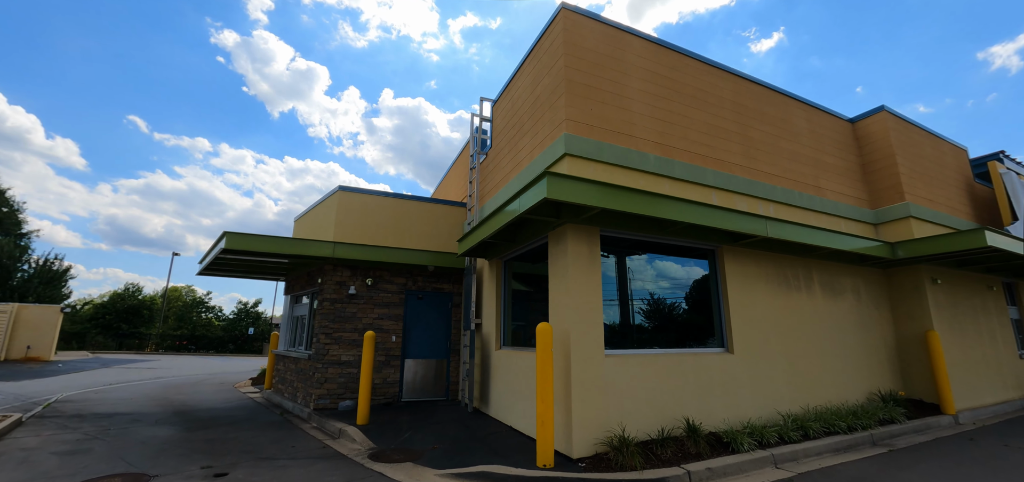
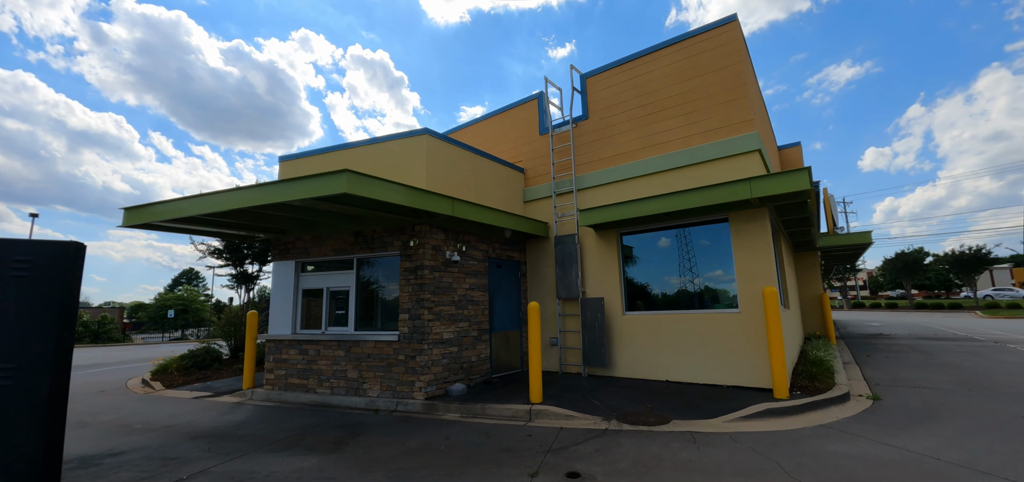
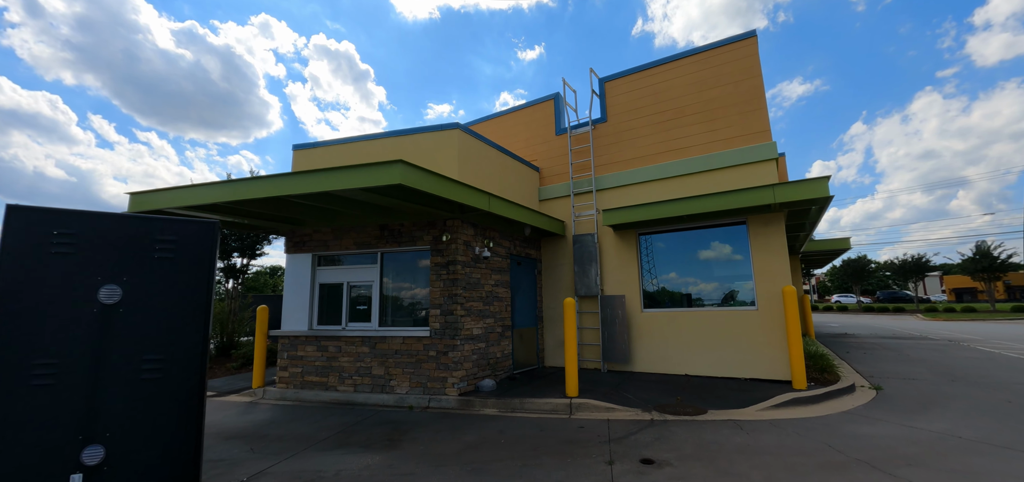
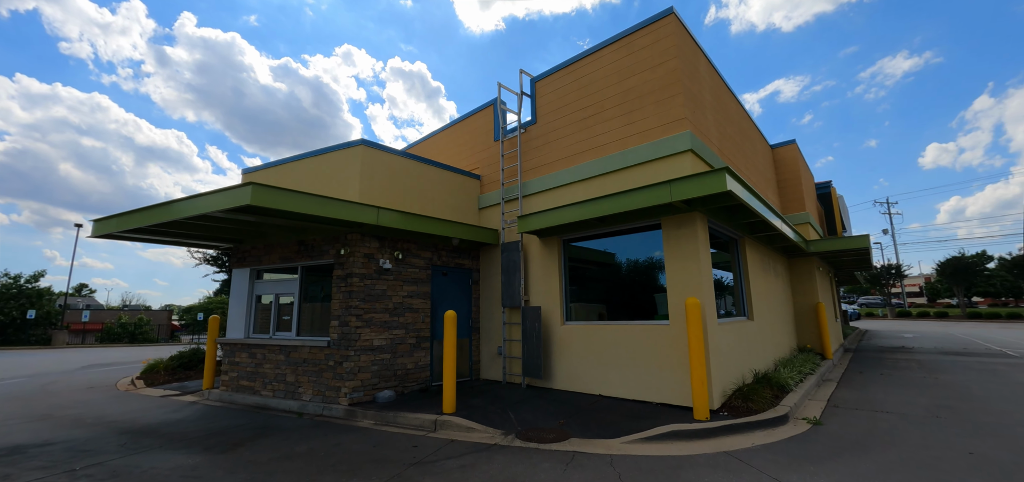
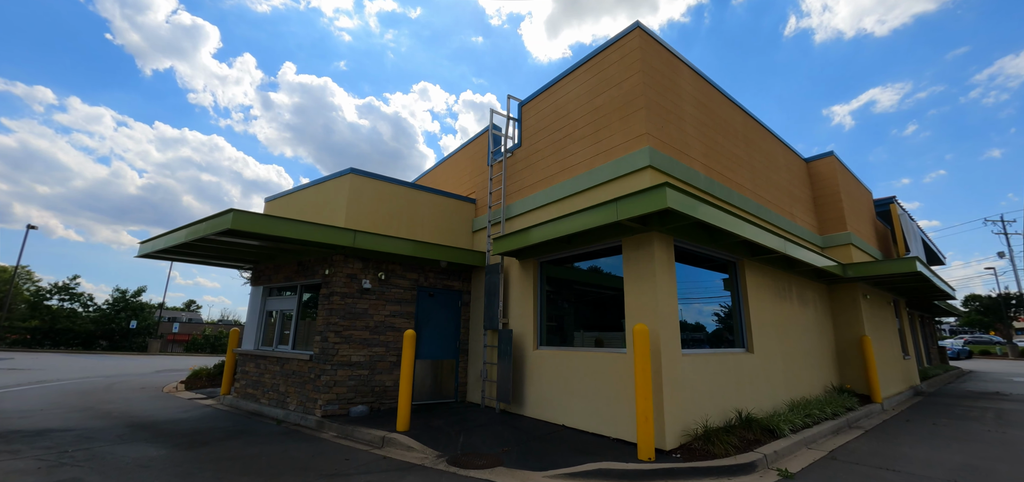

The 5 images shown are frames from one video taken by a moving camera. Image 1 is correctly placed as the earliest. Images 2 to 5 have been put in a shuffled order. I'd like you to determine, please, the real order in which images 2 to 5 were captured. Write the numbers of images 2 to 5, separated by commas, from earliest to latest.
5, 4, 2, 3
